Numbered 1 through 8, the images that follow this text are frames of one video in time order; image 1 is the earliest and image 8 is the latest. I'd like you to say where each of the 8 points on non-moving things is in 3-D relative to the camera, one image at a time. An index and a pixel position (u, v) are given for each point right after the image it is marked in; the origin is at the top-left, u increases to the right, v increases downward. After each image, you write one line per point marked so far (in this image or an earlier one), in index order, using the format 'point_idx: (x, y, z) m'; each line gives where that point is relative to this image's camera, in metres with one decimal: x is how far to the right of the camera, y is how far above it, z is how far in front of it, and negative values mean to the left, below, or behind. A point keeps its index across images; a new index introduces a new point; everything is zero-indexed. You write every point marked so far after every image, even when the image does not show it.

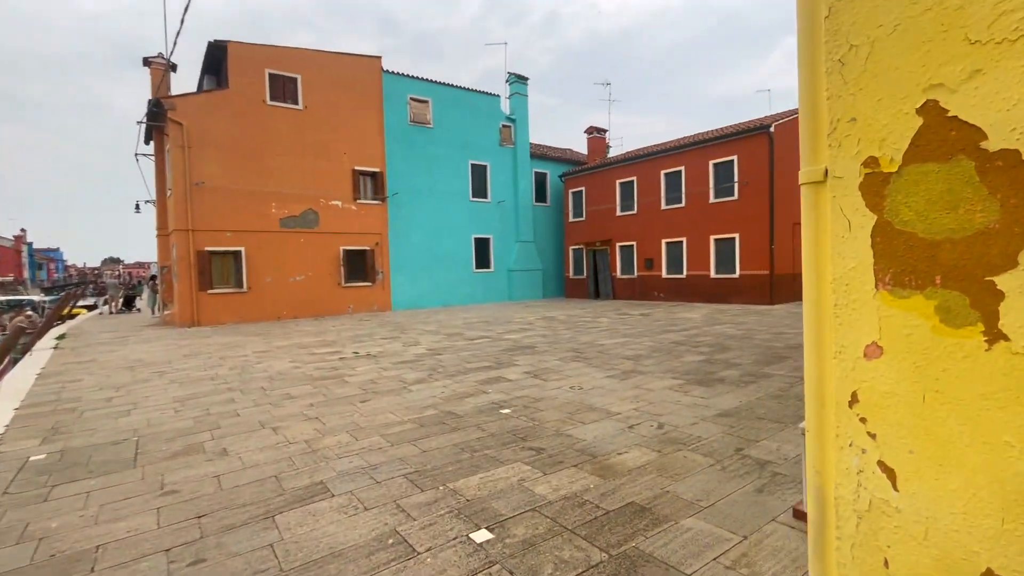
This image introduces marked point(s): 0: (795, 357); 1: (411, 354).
0: (+4.1, -1.0, +7.1) m
1: (-1.8, -1.2, +8.5) m
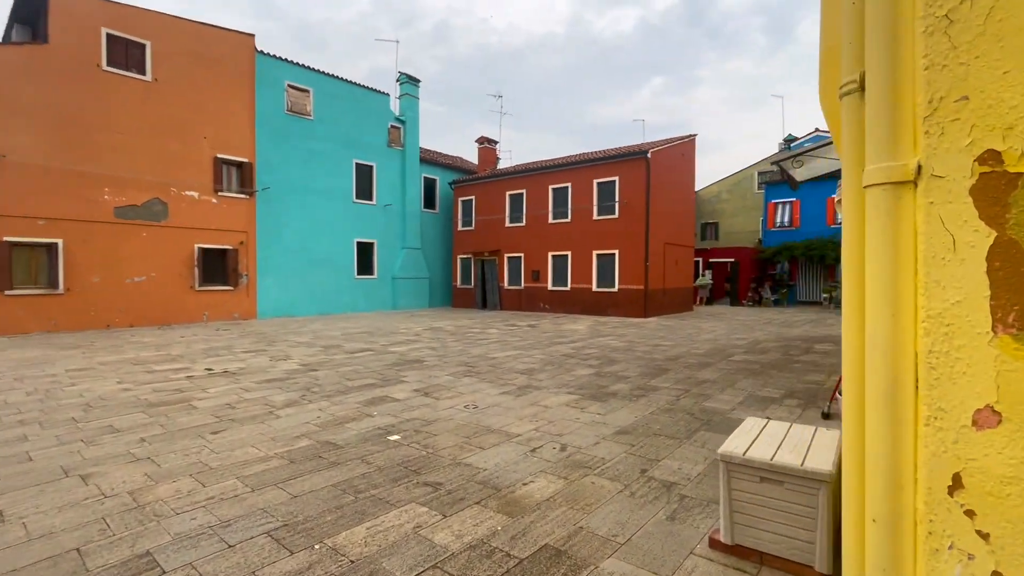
0: (+2.5, -1.2, +7.4) m
1: (-3.6, -1.3, +7.4) m
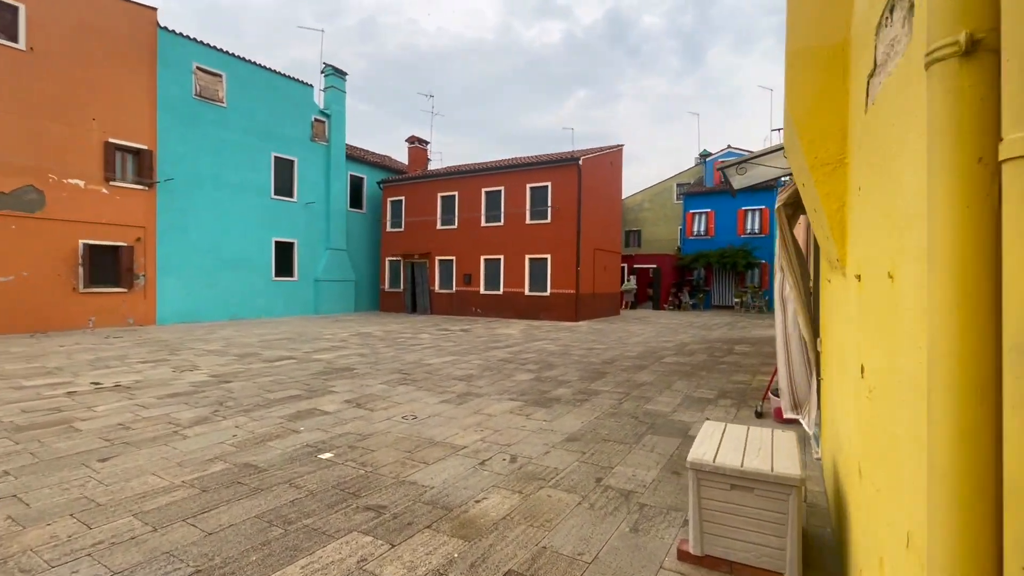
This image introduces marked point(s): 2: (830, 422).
0: (+1.6, -1.3, +7.5) m
1: (-4.4, -1.3, +6.6) m
2: (+2.0, -0.8, +3.1) m
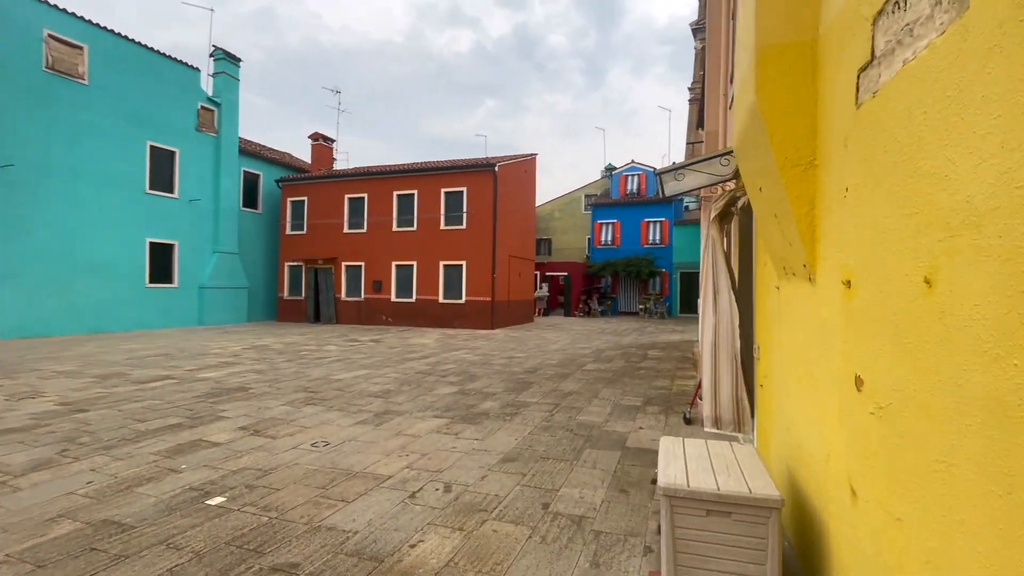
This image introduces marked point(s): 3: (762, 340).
0: (+0.4, -1.4, +7.3) m
1: (-5.3, -1.4, +5.2) m
2: (+1.7, -0.9, +3.0) m
3: (+1.8, -0.4, +3.5) m
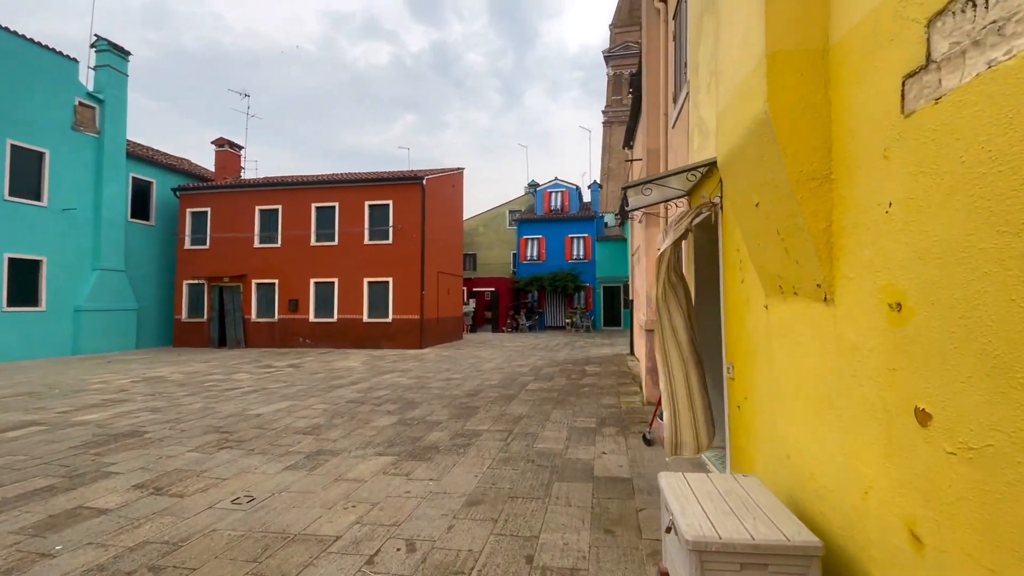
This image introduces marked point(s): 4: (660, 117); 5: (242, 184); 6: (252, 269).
0: (-0.4, -1.7, +6.9) m
1: (-5.7, -1.6, +3.9) m
2: (+1.5, -1.0, +2.9) m
3: (+1.6, -0.5, +3.5) m
4: (+2.1, +2.4, +6.7) m
5: (-9.4, +3.6, +16.8) m
6: (-9.0, +0.7, +16.7) m
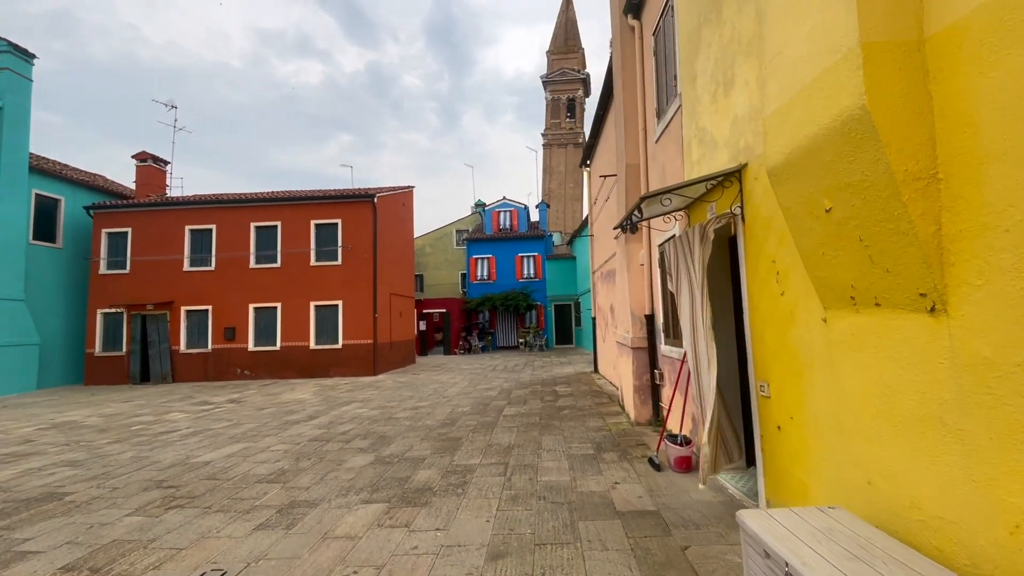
0: (-0.6, -2.0, +6.4) m
1: (-5.5, -1.9, +2.8) m
2: (+1.8, -1.0, +2.7) m
3: (+1.8, -0.6, +3.3) m
4: (+1.8, +2.1, +6.6) m
5: (-10.9, +2.7, +15.3) m
6: (-10.4, -0.2, +15.1) m
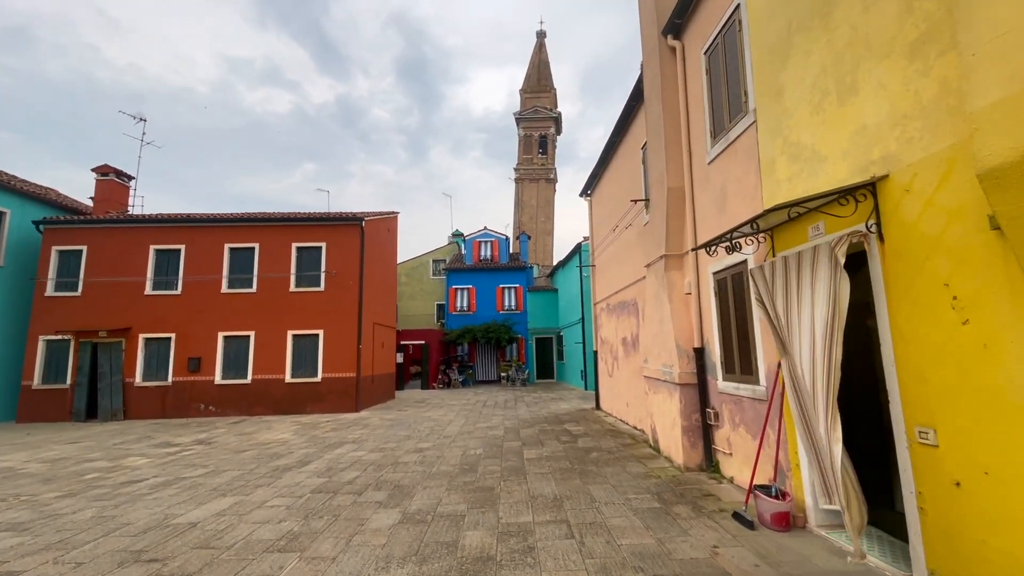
0: (-0.2, -2.3, +5.6) m
1: (-4.8, -1.9, +1.6) m
2: (+2.5, -1.2, +2.2) m
3: (+2.5, -0.8, +2.8) m
4: (+2.2, +1.7, +6.3) m
5: (-11.0, +2.0, +14.0) m
6: (-10.6, -0.9, +13.7) m
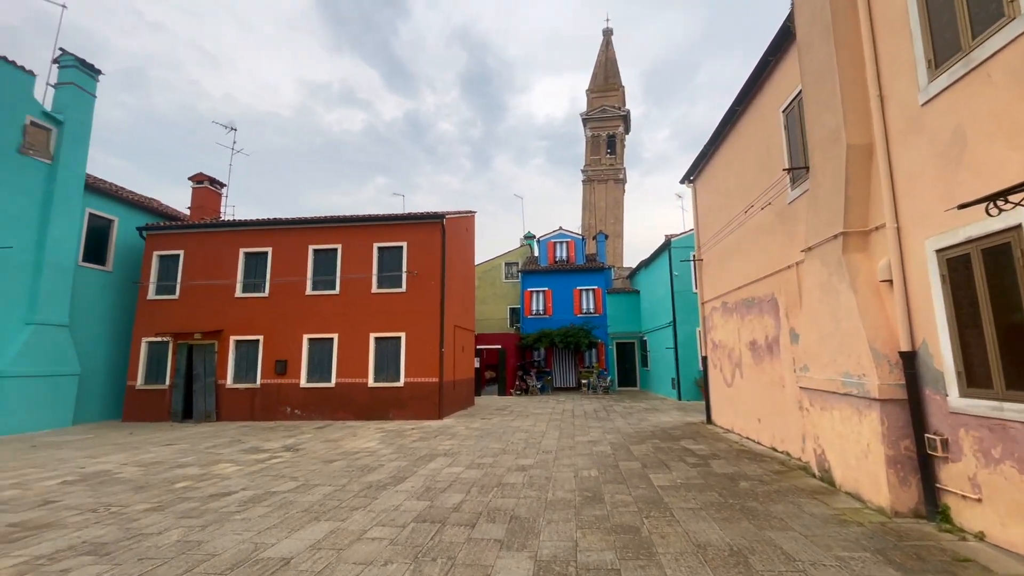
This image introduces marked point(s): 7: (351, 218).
0: (+1.2, -2.2, +4.4) m
1: (-3.9, -1.8, +1.1) m
2: (+3.4, -1.0, +0.7) m
3: (+3.4, -0.6, +1.3) m
4: (+3.6, +1.9, +4.9) m
5: (-8.5, +1.9, +14.3) m
6: (-8.1, -1.0, +13.8) m
7: (-4.7, +2.0, +14.0) m
